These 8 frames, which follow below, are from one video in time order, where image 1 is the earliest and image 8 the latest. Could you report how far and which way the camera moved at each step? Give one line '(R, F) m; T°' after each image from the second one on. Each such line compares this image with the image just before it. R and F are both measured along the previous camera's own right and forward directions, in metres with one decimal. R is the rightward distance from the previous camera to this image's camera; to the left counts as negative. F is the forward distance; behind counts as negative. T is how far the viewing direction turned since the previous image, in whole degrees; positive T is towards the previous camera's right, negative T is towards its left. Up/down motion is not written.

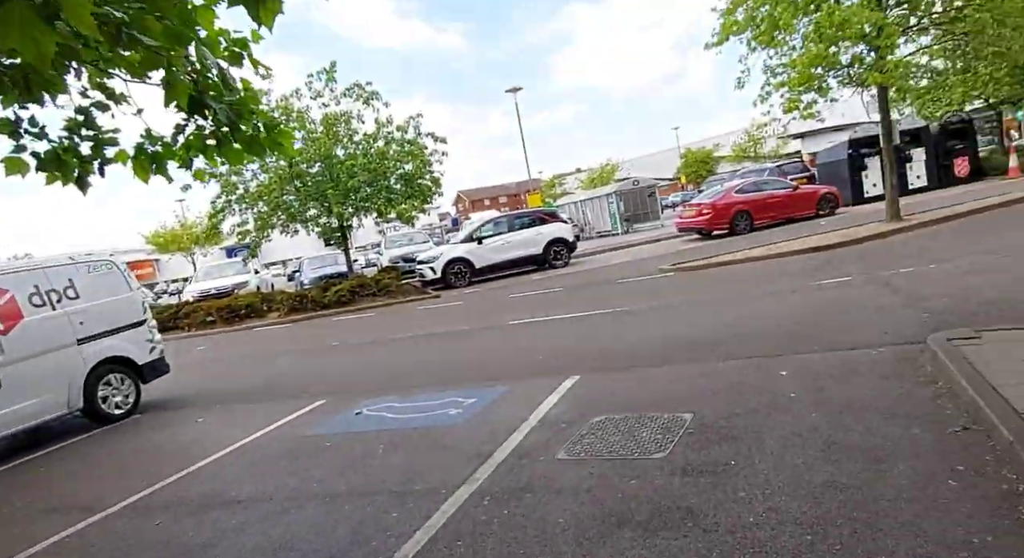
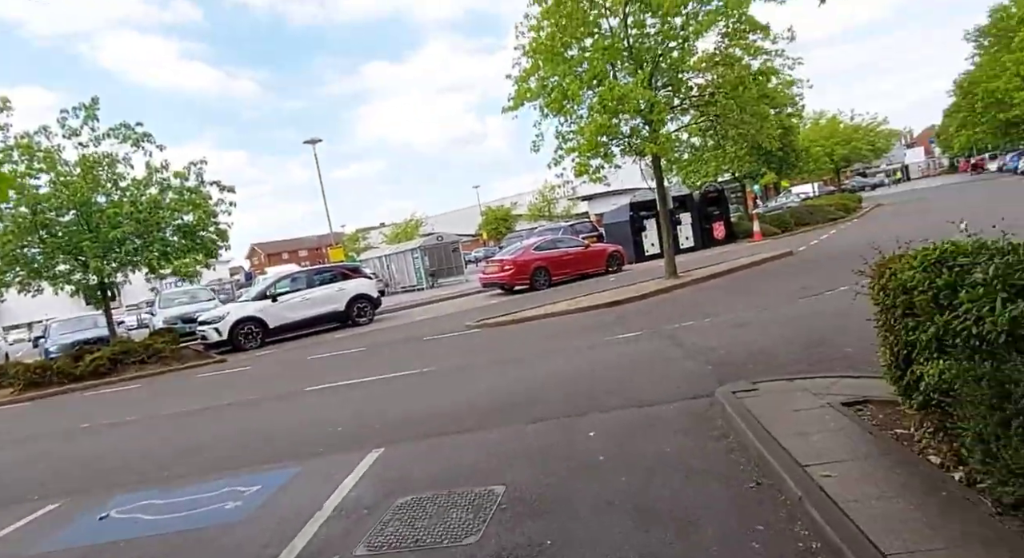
(+0.1, +0.5) m; +18°
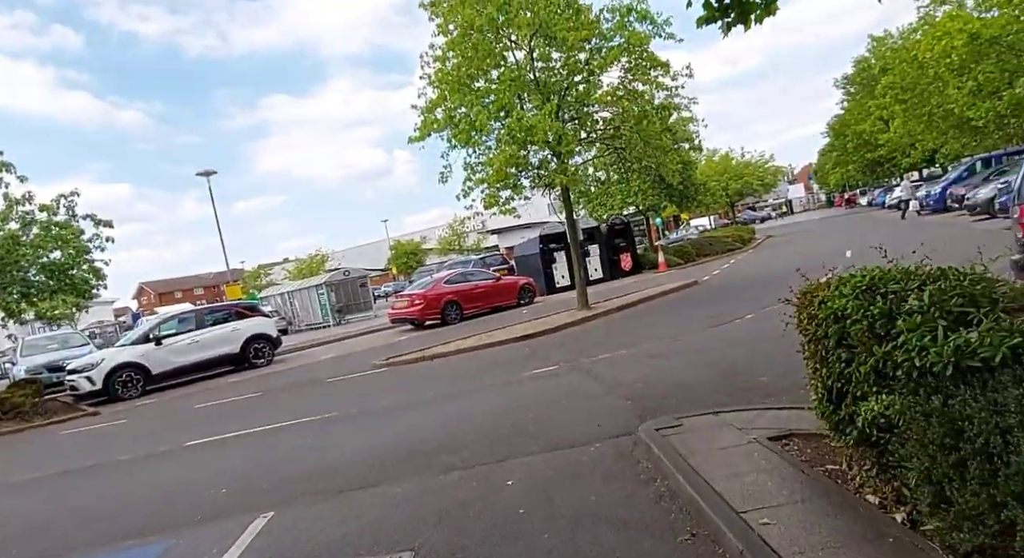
(0.0, +0.5) m; +8°
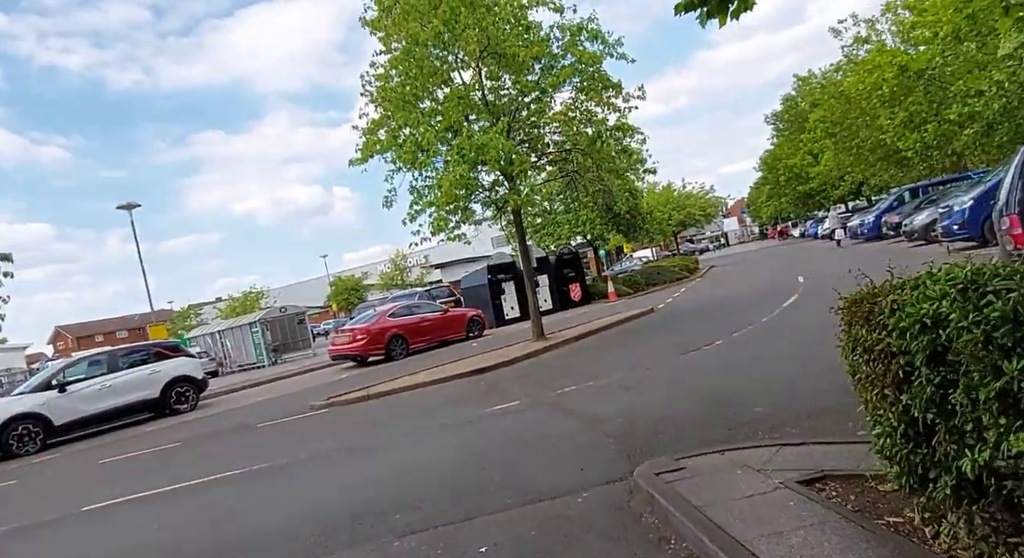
(-0.2, +0.9) m; +5°
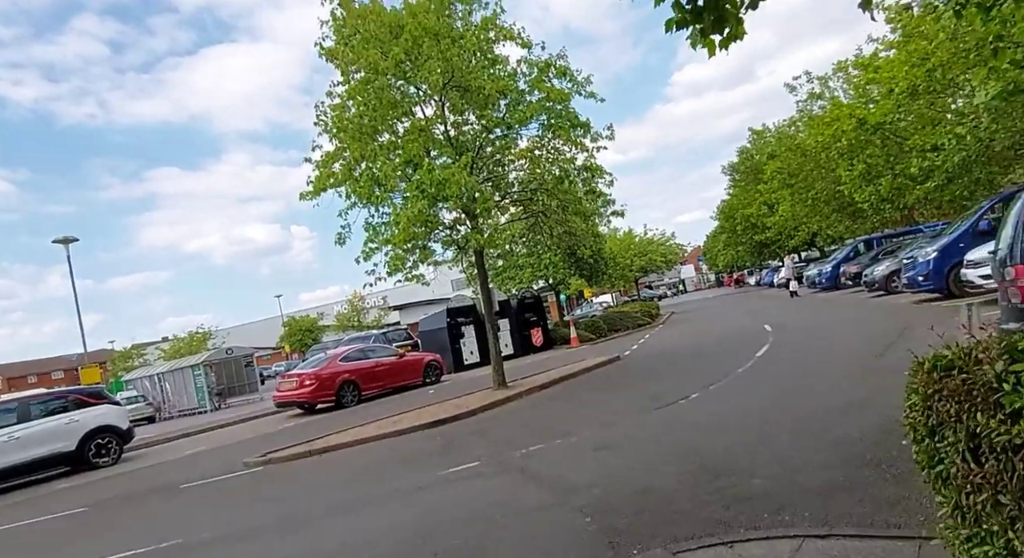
(0.0, +0.8) m; +4°
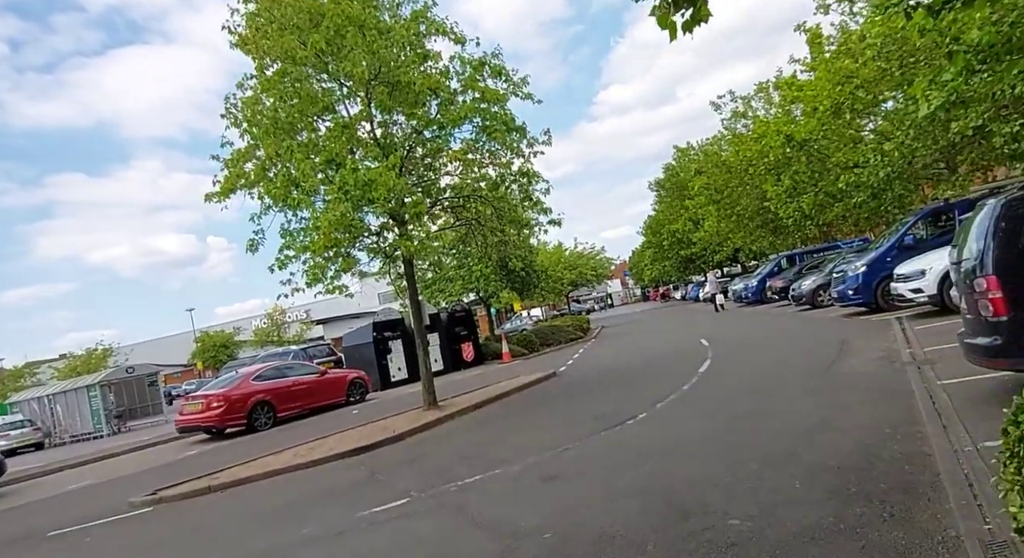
(-0.1, +0.9) m; +7°
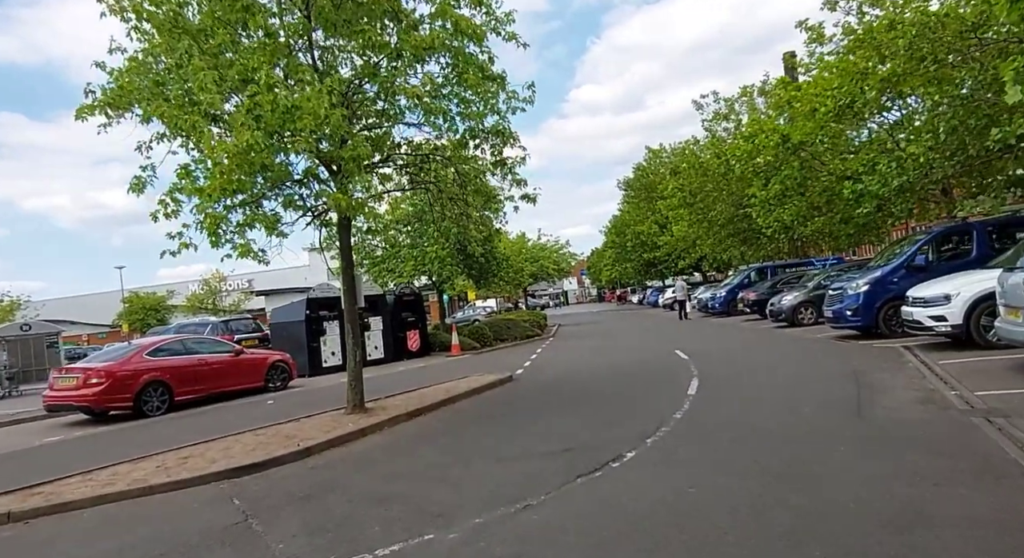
(-0.1, +2.3) m; +4°
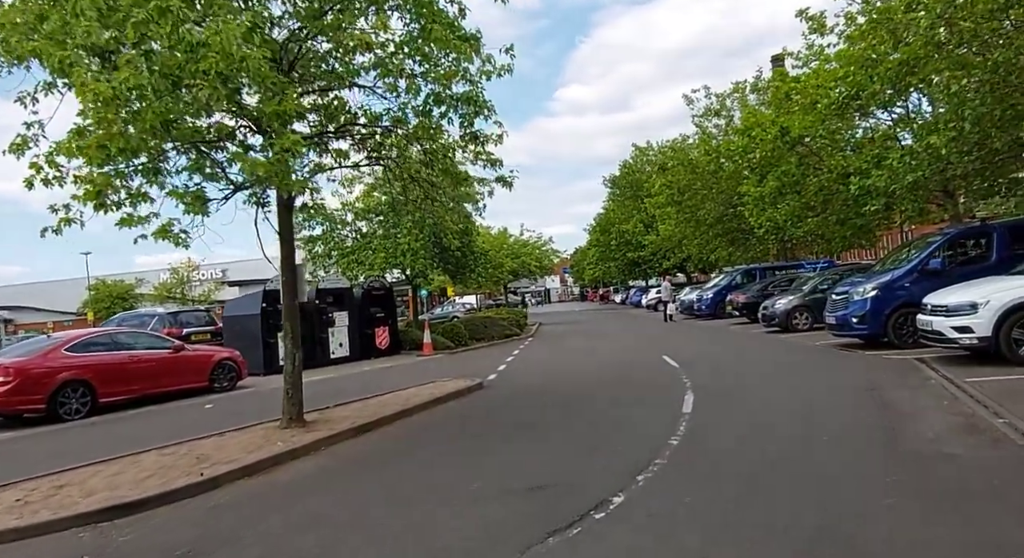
(+0.2, +1.4) m; +2°
